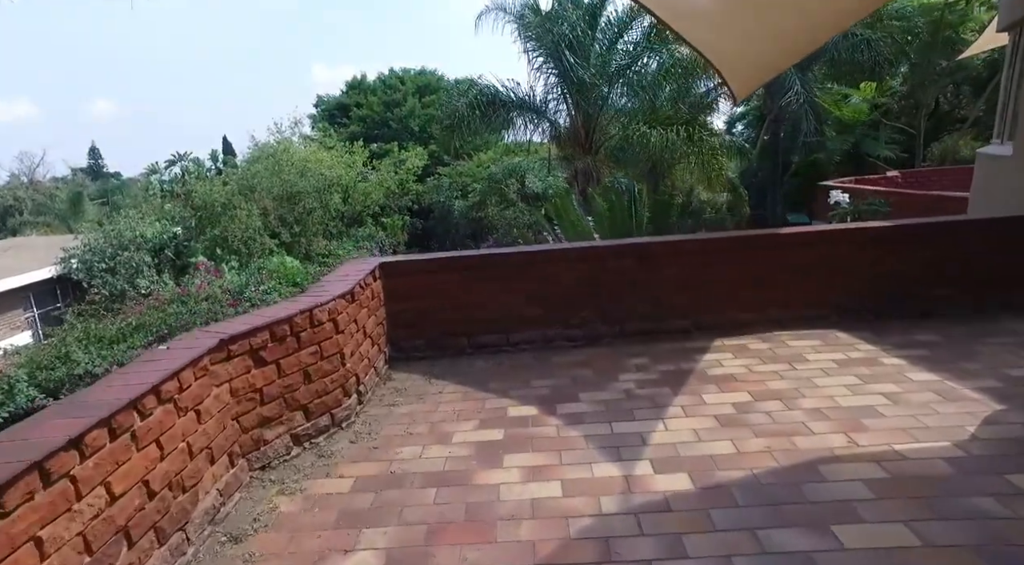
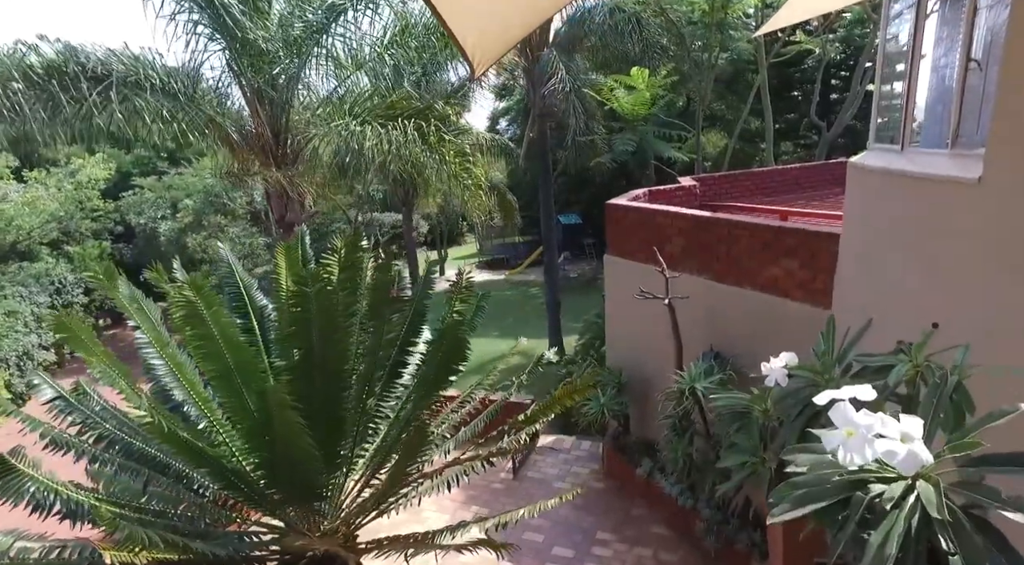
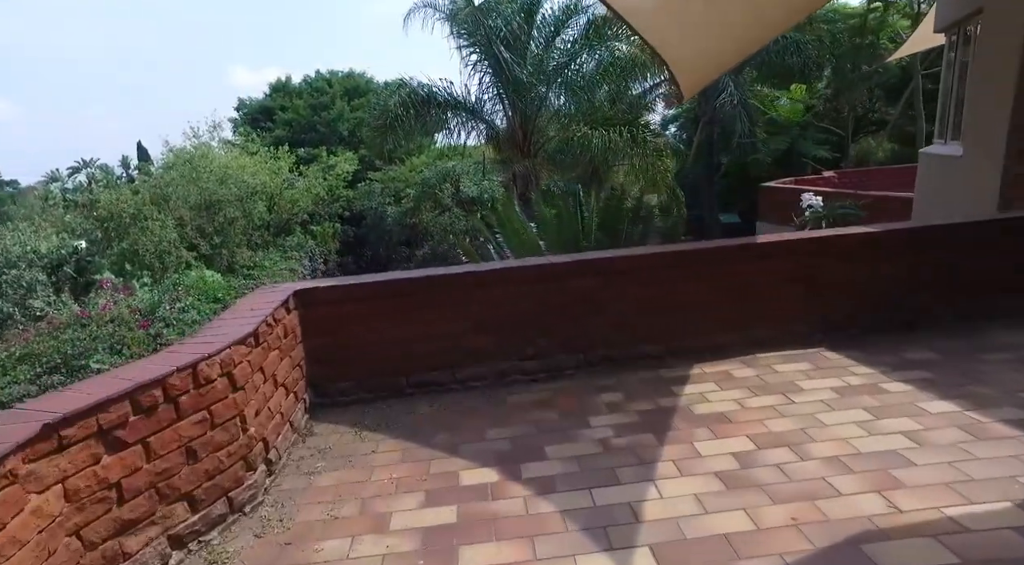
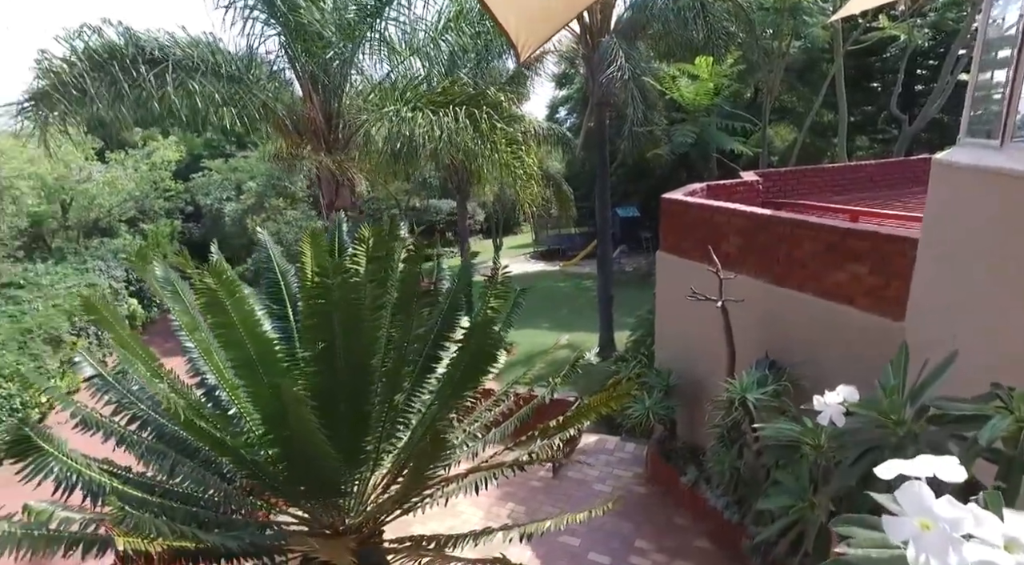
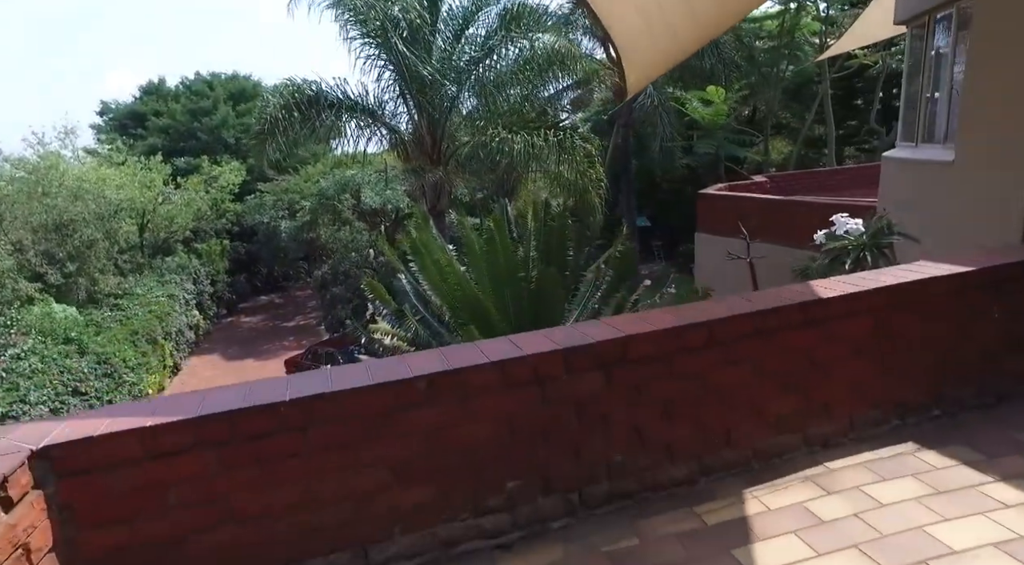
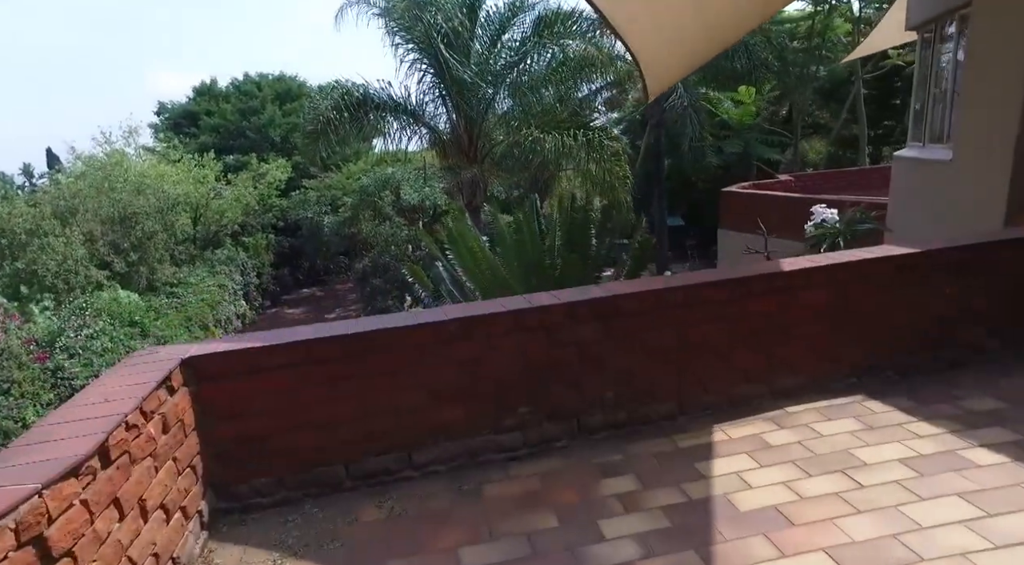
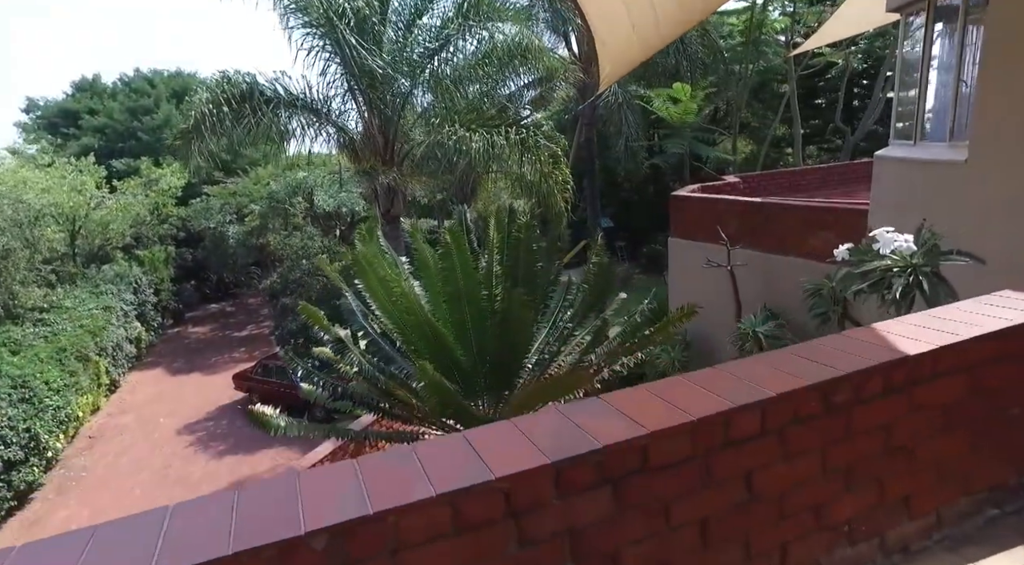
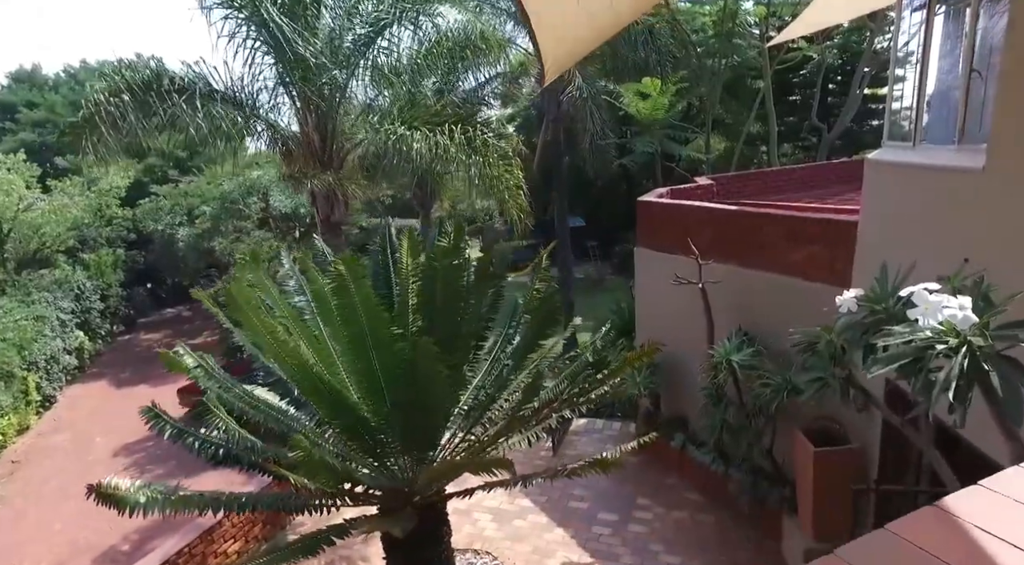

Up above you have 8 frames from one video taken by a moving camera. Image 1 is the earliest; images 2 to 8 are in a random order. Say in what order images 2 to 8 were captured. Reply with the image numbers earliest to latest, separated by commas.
3, 6, 5, 7, 8, 2, 4
